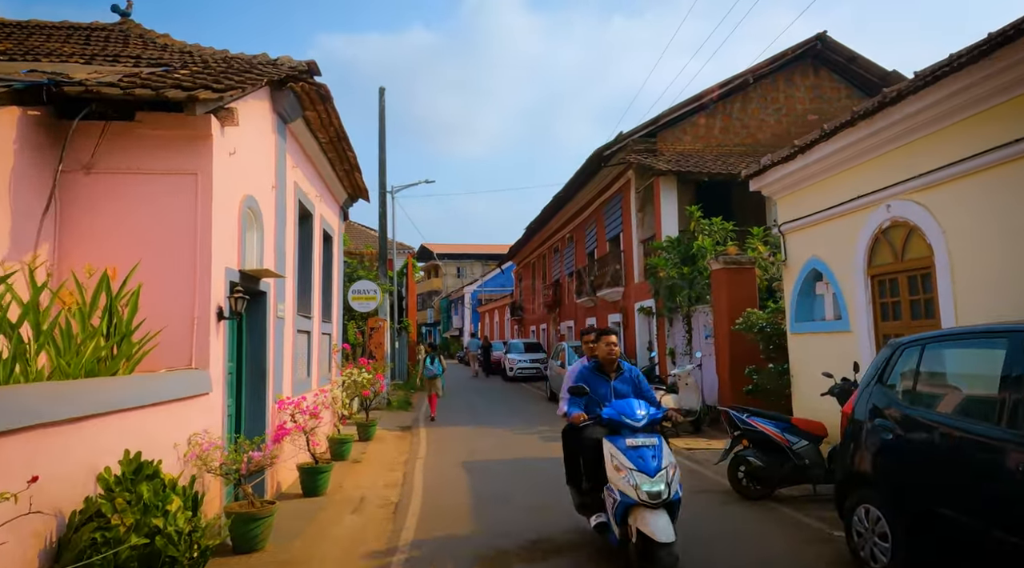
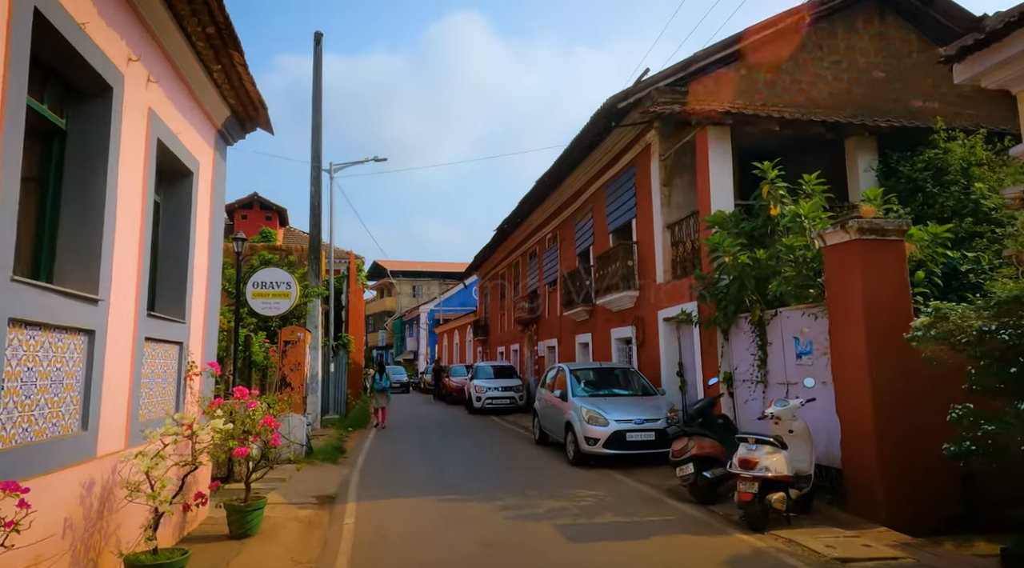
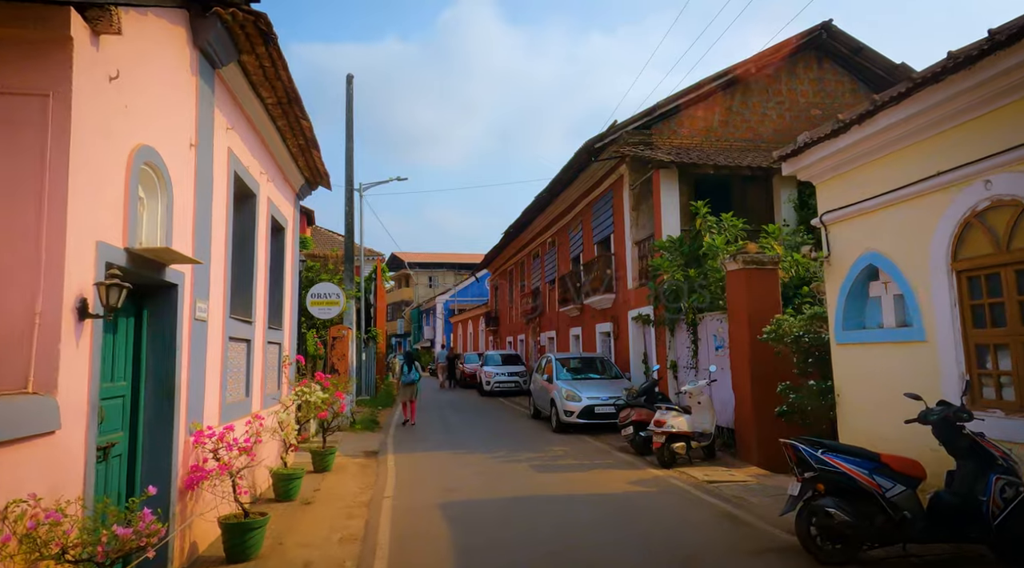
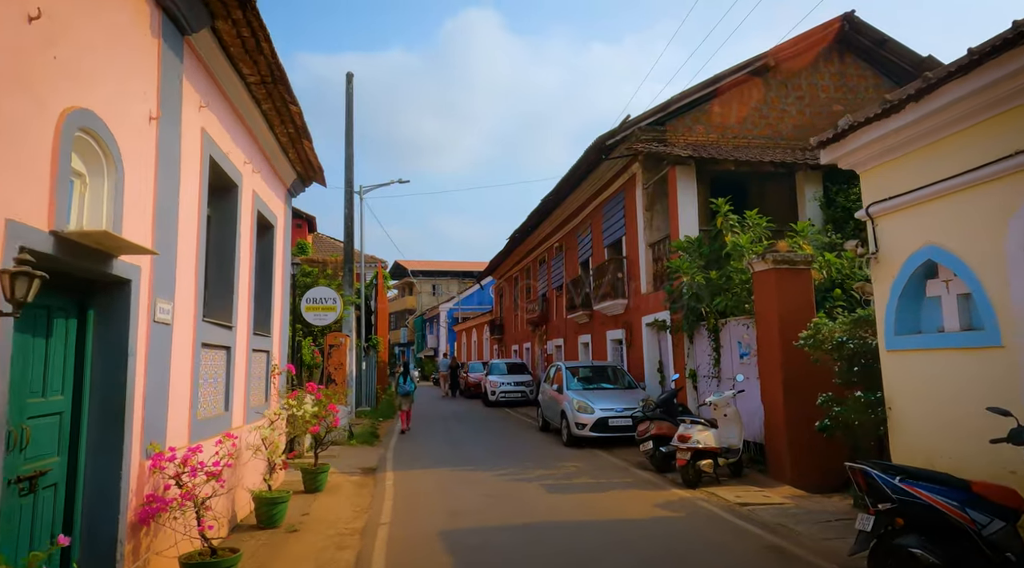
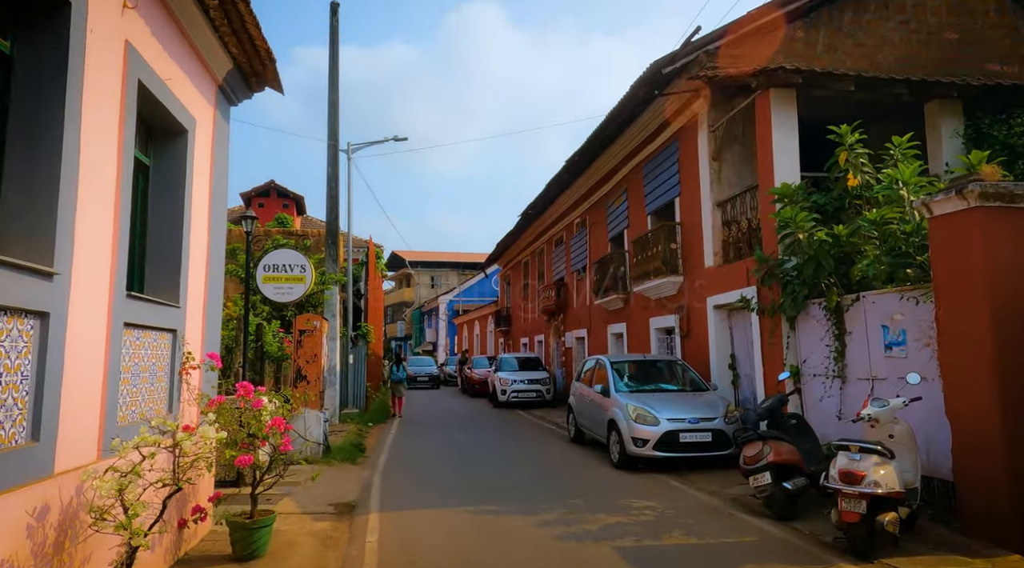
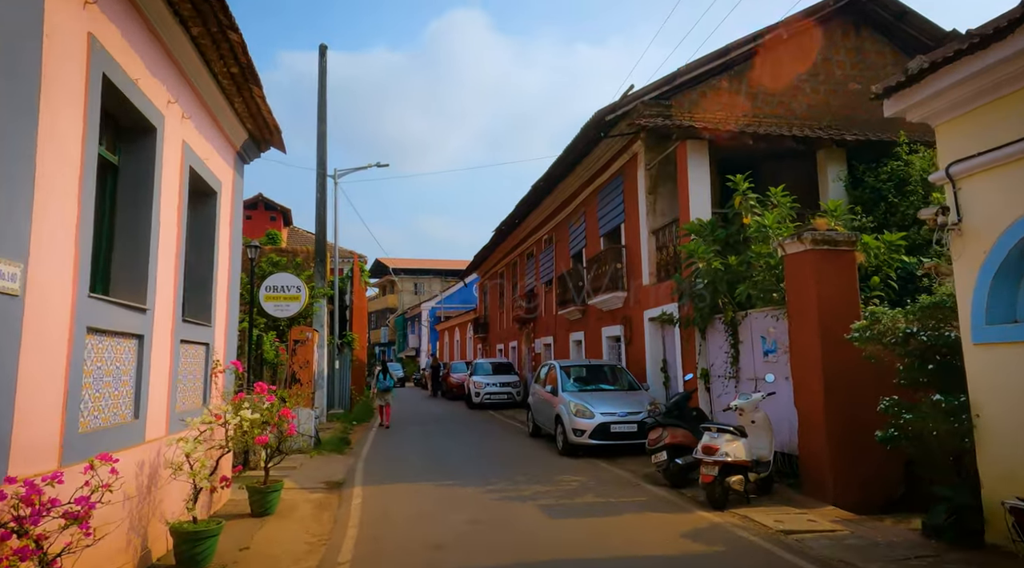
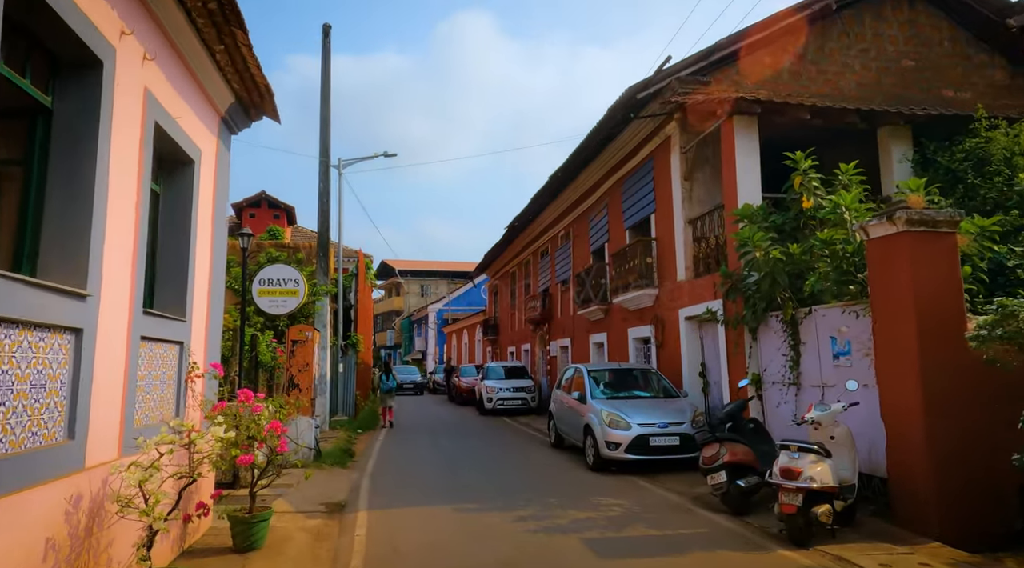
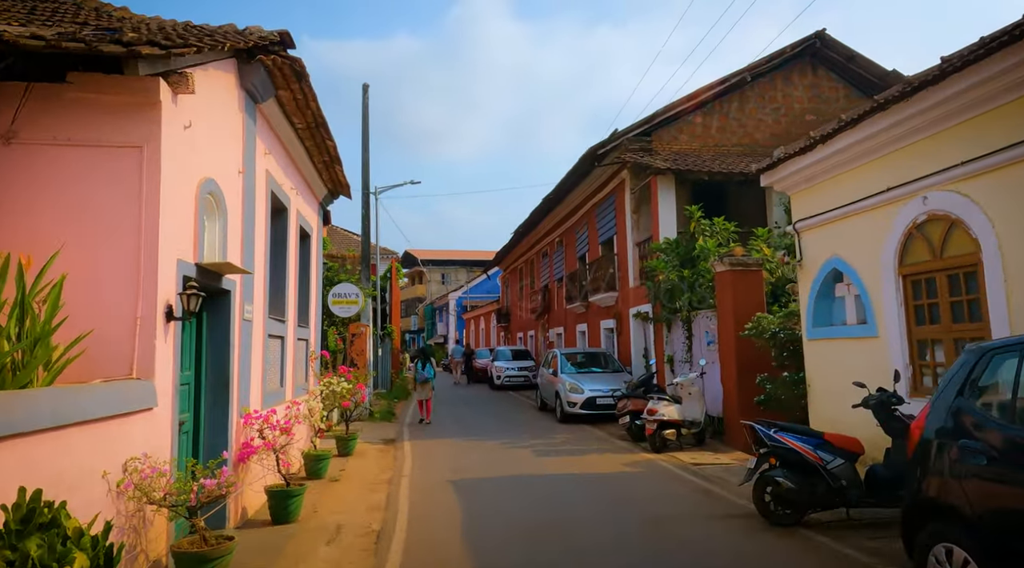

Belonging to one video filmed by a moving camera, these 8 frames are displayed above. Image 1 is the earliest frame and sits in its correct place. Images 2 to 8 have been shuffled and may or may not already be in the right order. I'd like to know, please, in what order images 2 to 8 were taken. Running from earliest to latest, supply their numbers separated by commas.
8, 3, 4, 6, 2, 7, 5
